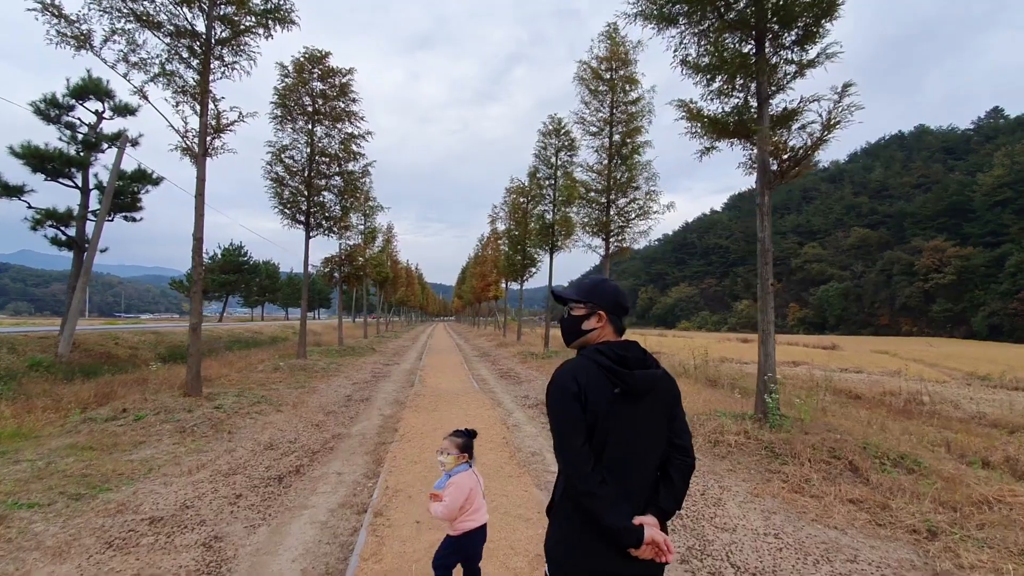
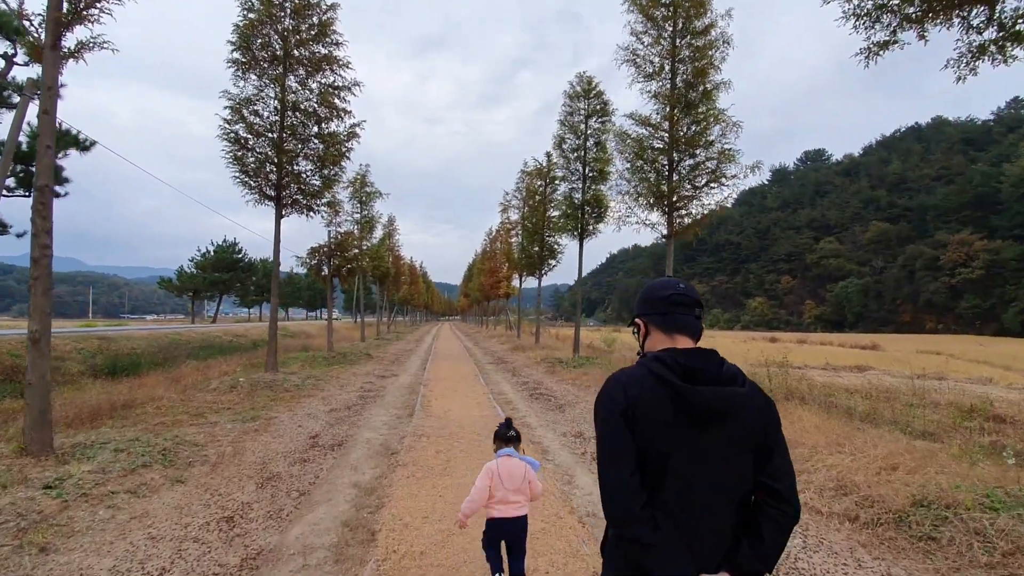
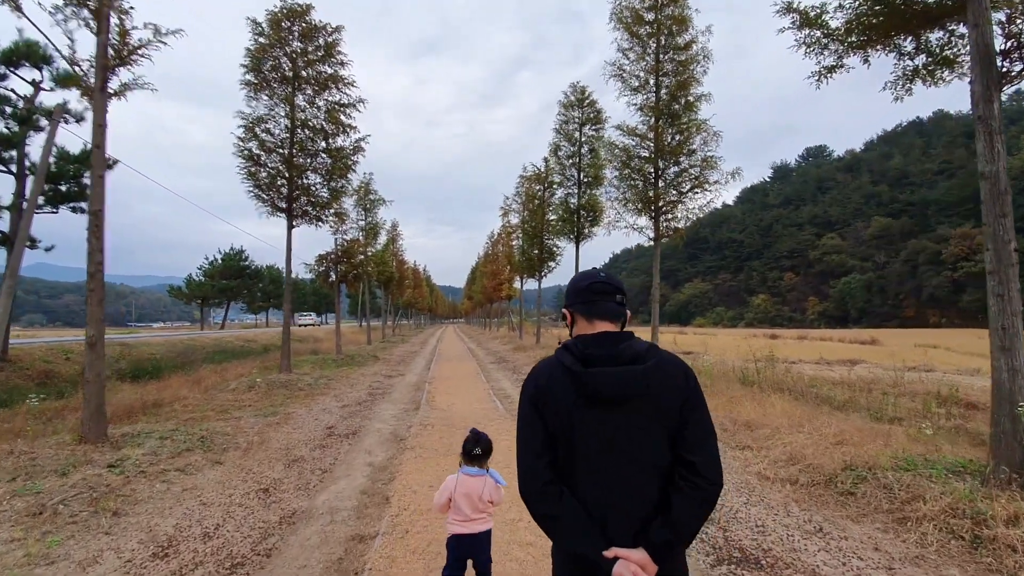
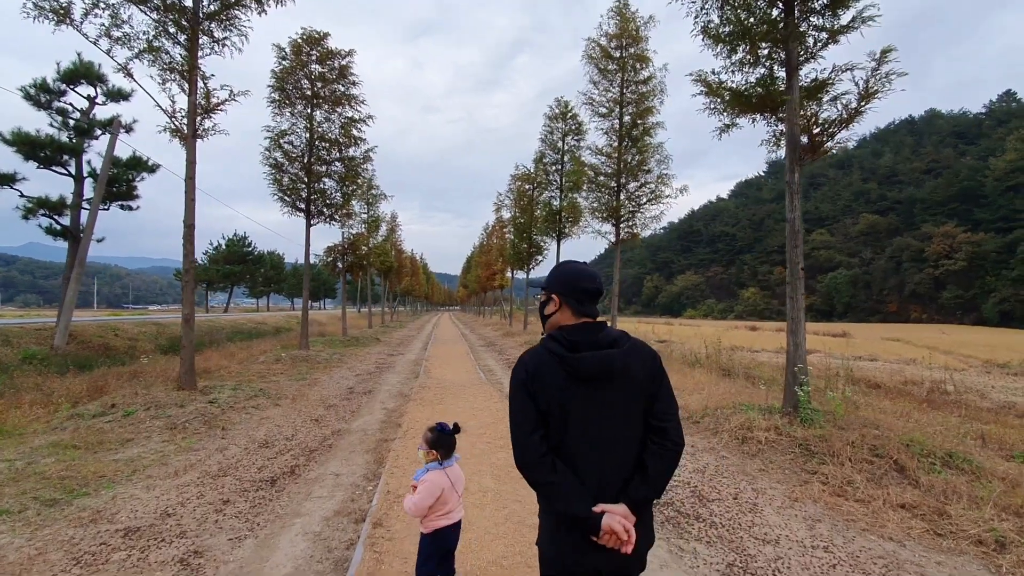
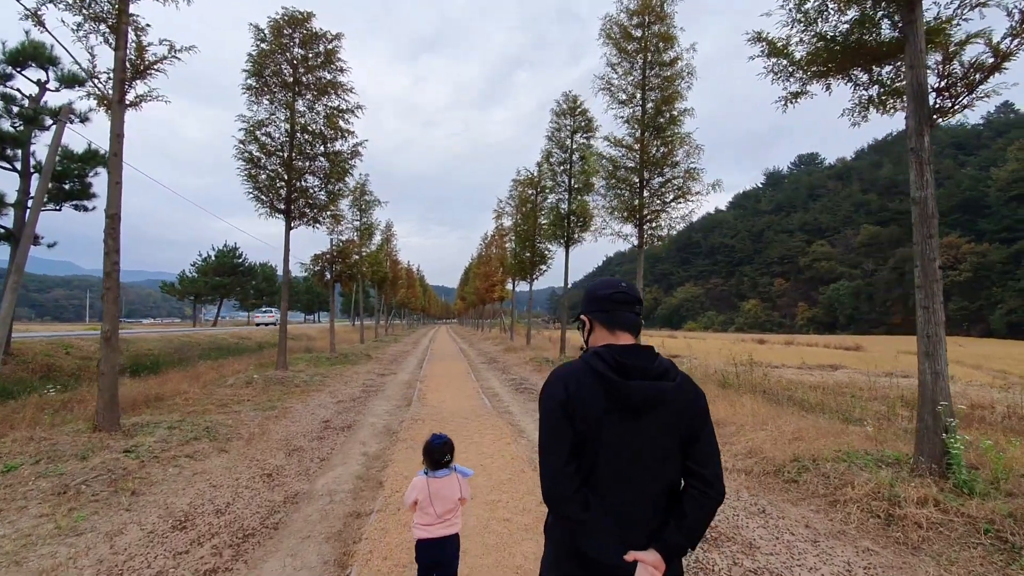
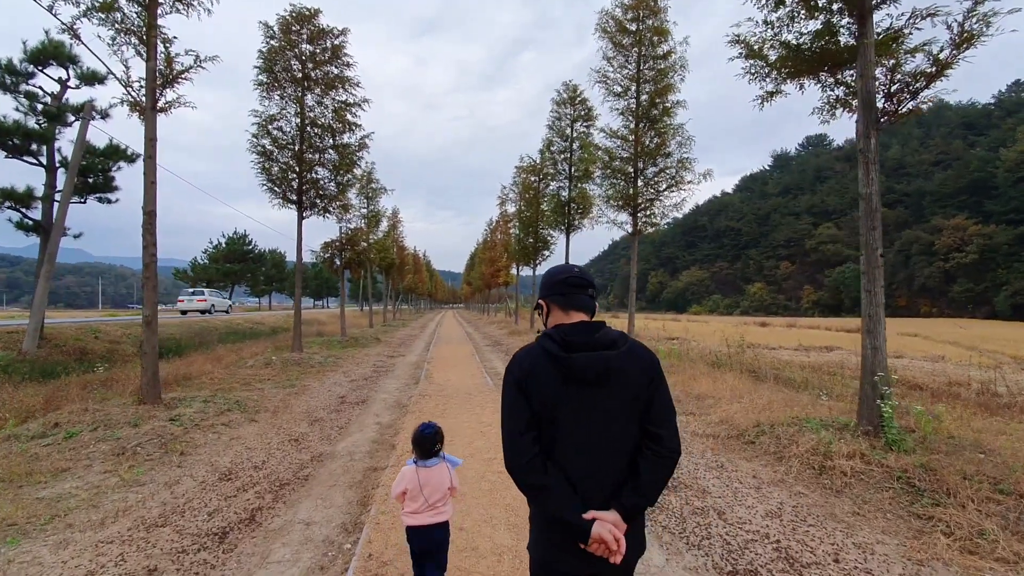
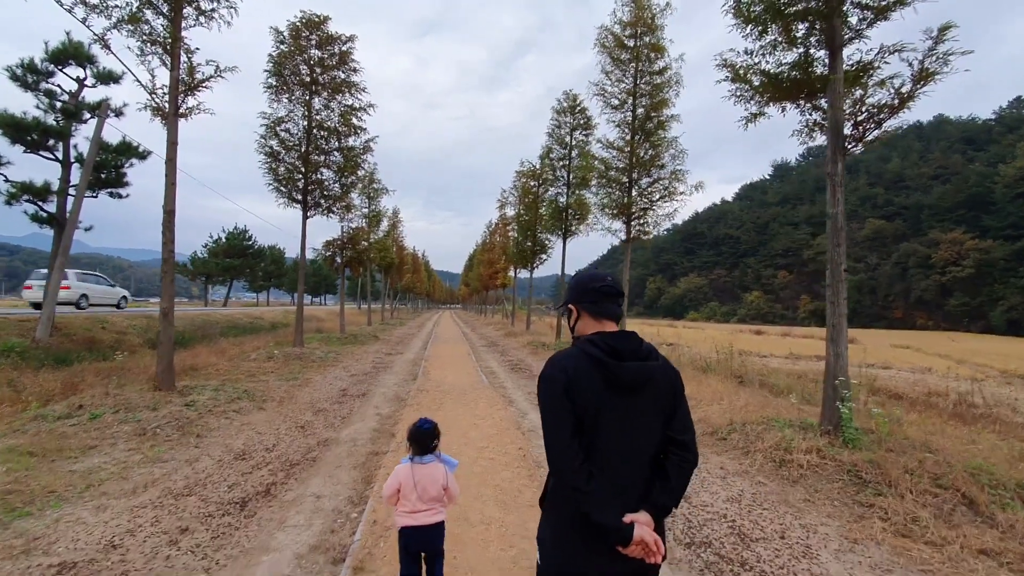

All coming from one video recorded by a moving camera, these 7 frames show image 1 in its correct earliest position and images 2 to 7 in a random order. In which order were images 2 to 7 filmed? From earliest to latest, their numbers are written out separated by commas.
4, 7, 6, 5, 3, 2
